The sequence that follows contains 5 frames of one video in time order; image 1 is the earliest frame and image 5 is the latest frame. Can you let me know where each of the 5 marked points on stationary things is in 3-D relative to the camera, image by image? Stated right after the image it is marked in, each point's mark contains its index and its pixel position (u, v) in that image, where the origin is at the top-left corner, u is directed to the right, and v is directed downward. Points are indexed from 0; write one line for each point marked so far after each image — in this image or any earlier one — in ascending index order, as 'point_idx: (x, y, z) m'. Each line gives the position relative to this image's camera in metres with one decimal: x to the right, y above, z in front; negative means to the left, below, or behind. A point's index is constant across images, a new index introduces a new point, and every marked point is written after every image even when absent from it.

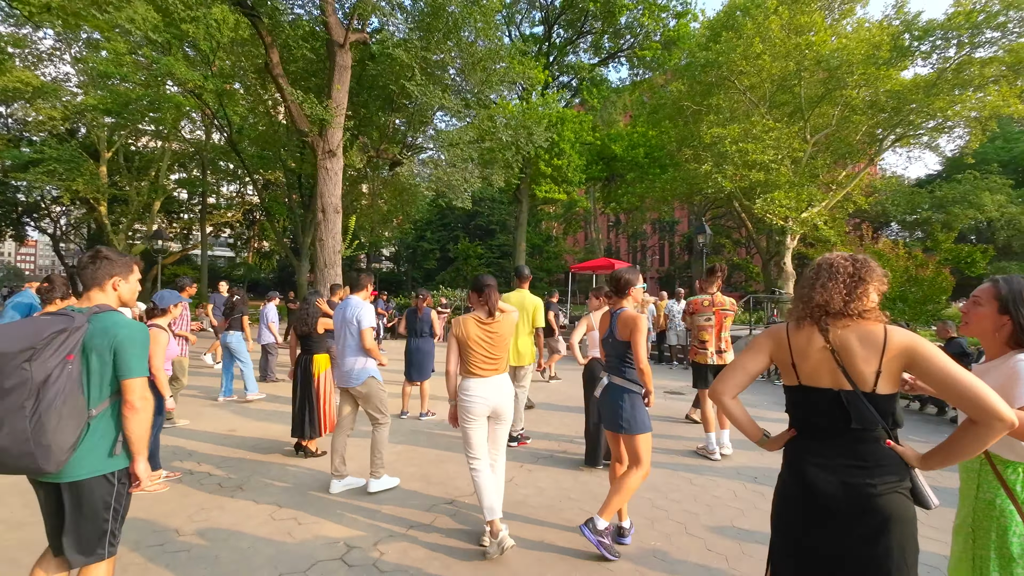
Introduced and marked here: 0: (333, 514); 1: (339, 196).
0: (-1.4, -1.8, +3.9) m
1: (-6.2, +3.1, +17.1) m
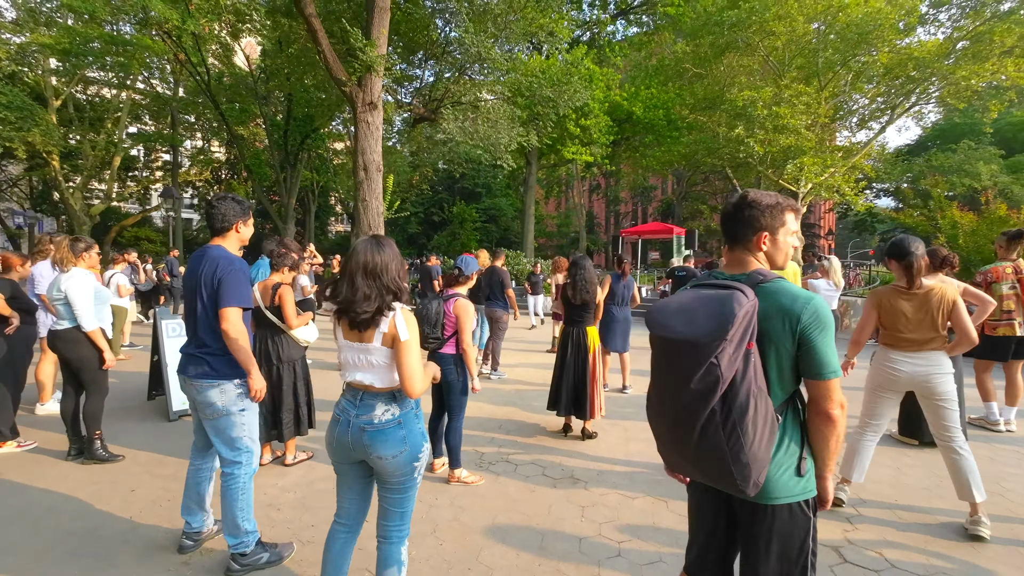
0: (+1.6, -1.6, +3.5) m
1: (-4.4, +4.3, +15.8) m
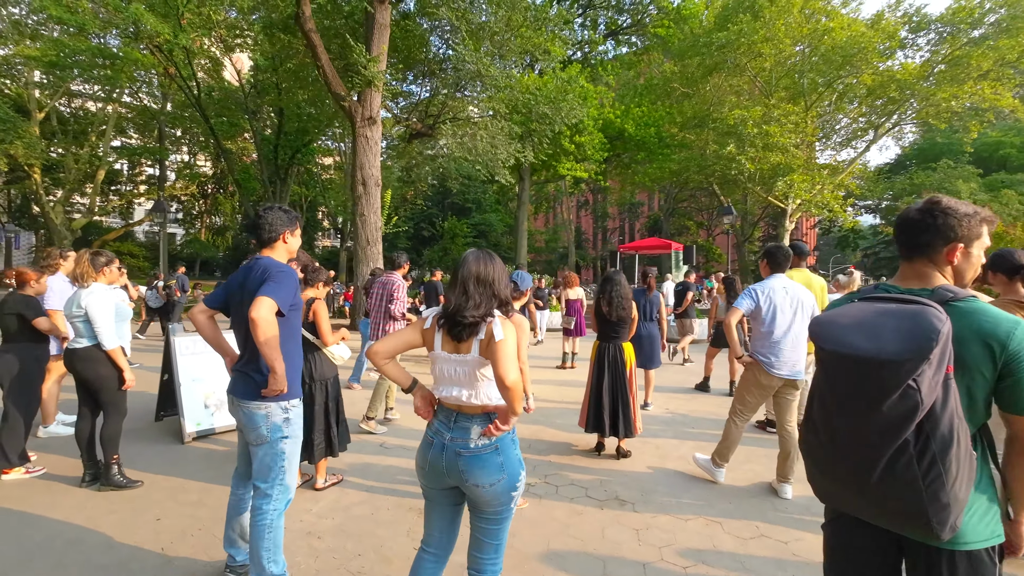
0: (+1.9, -1.7, +3.4) m
1: (-4.4, +3.8, +15.7) m
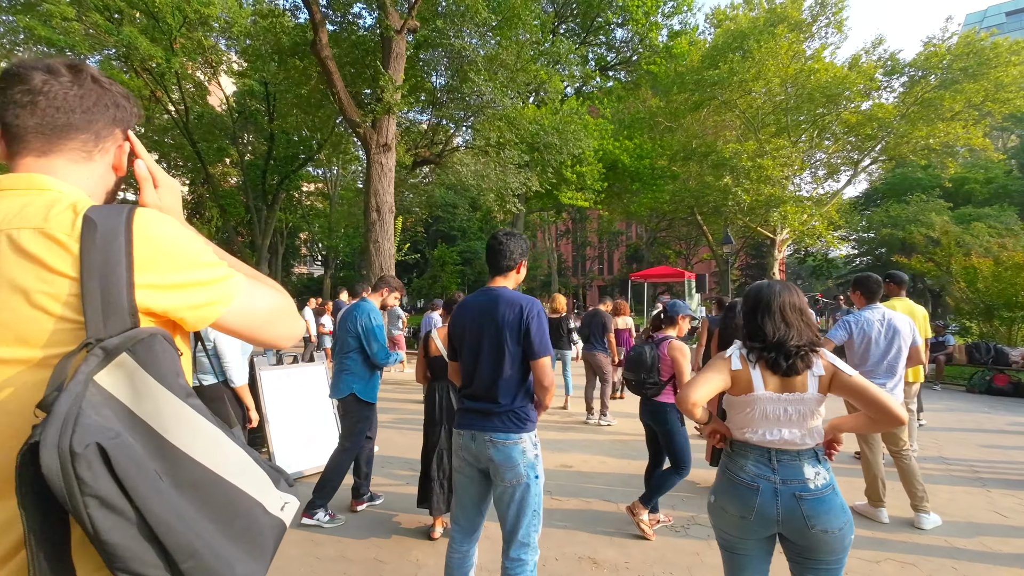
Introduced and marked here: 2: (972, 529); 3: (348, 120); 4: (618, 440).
0: (+3.1, -1.9, +3.2) m
1: (-3.8, +2.9, +15.5) m
2: (+3.6, -1.9, +3.8) m
3: (-4.8, +5.1, +14.9) m
4: (+1.3, -1.9, +6.2) m
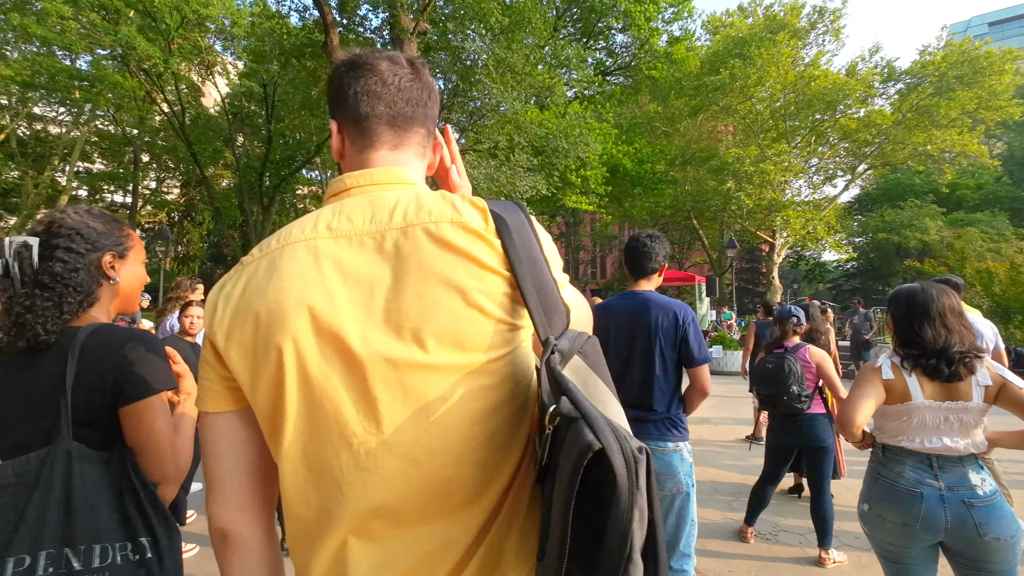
0: (+3.8, -1.9, +3.2) m
1: (-3.4, +2.8, +15.4) m
2: (+4.3, -1.9, +3.8) m
3: (-4.4, +5.0, +14.8) m
4: (+1.9, -2.0, +6.1) m
